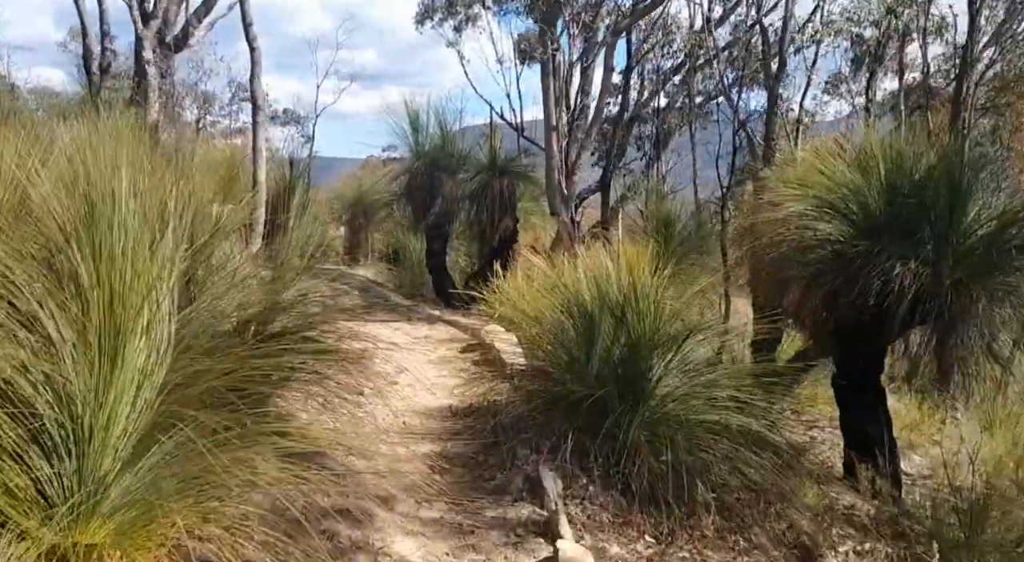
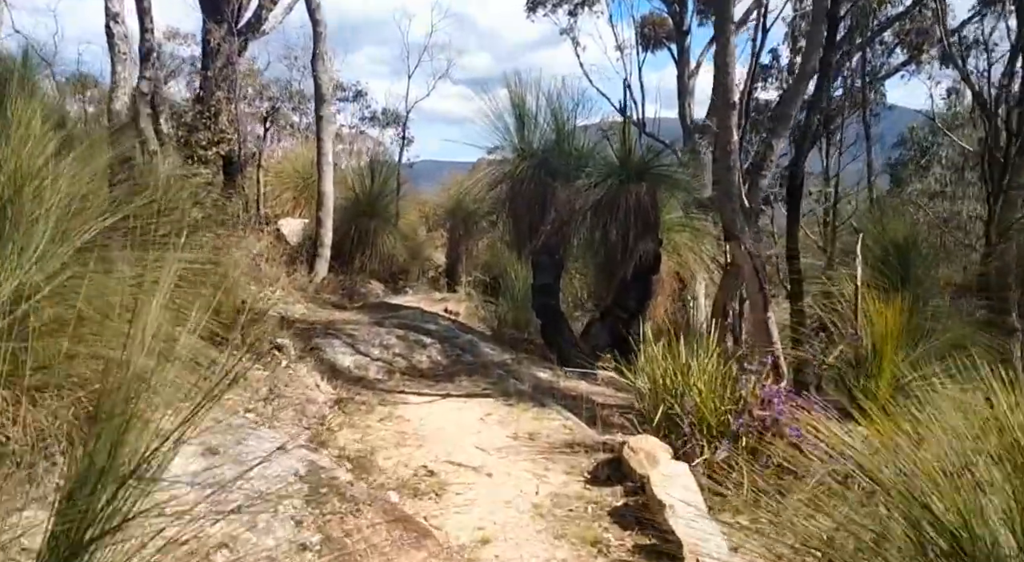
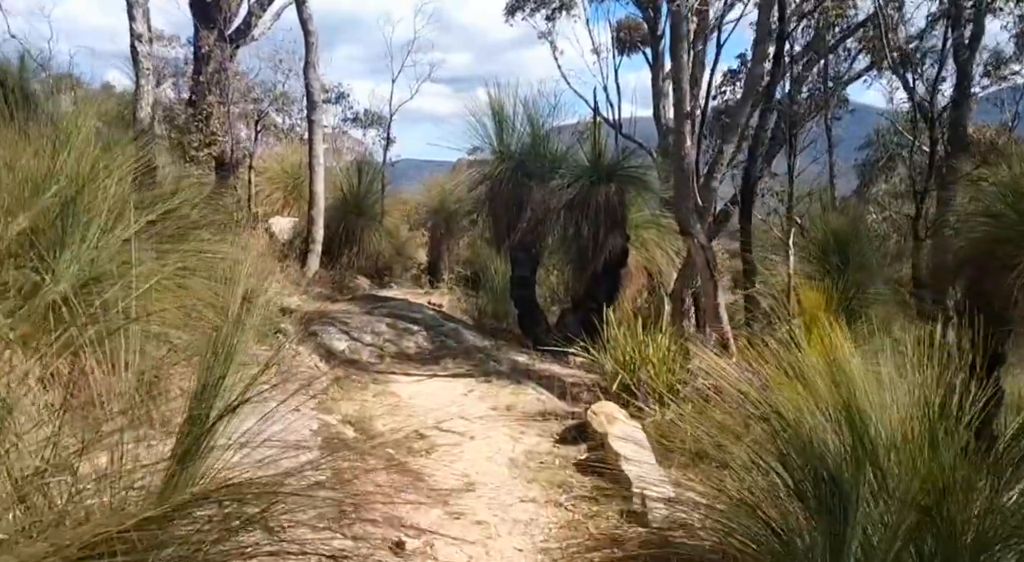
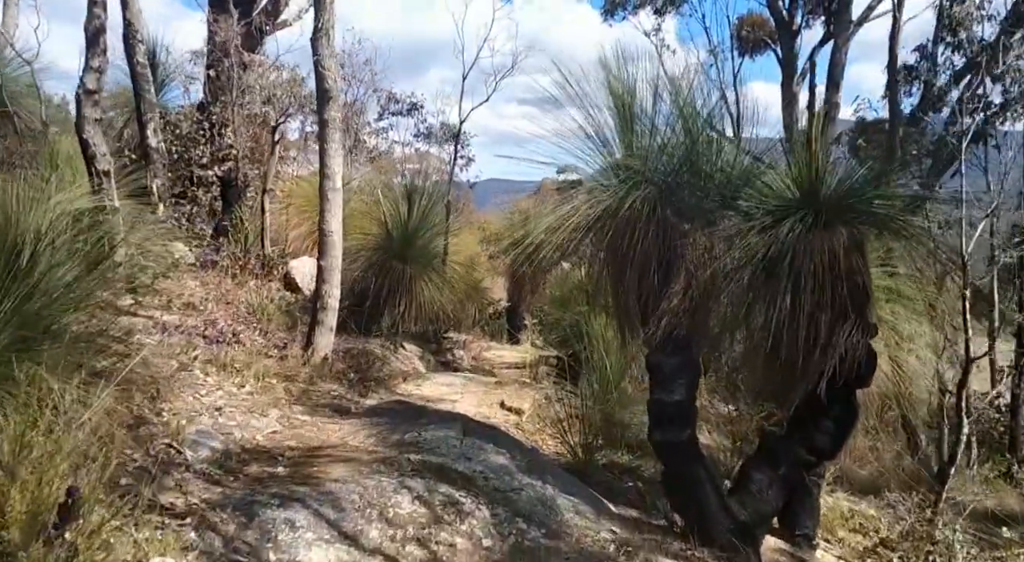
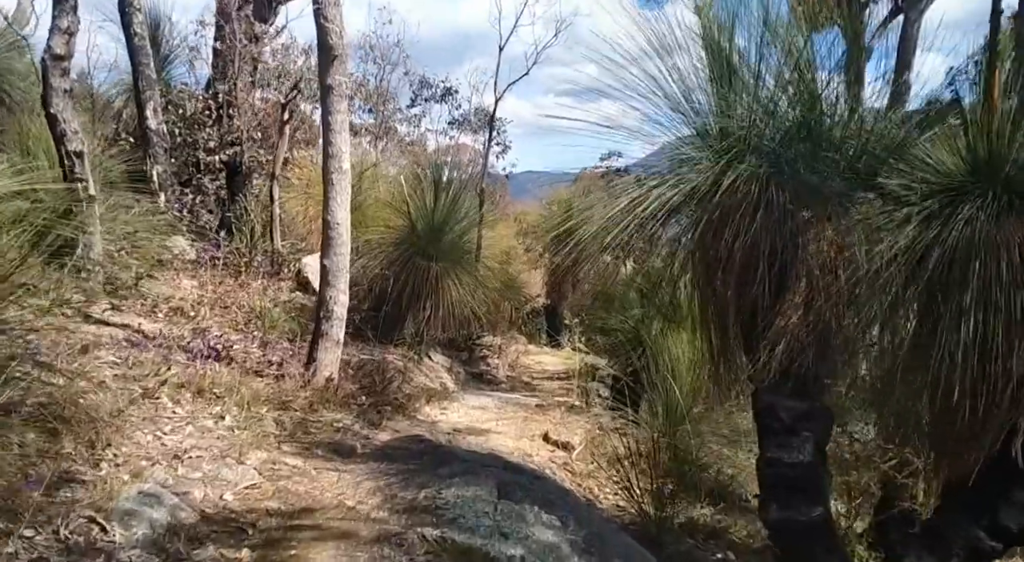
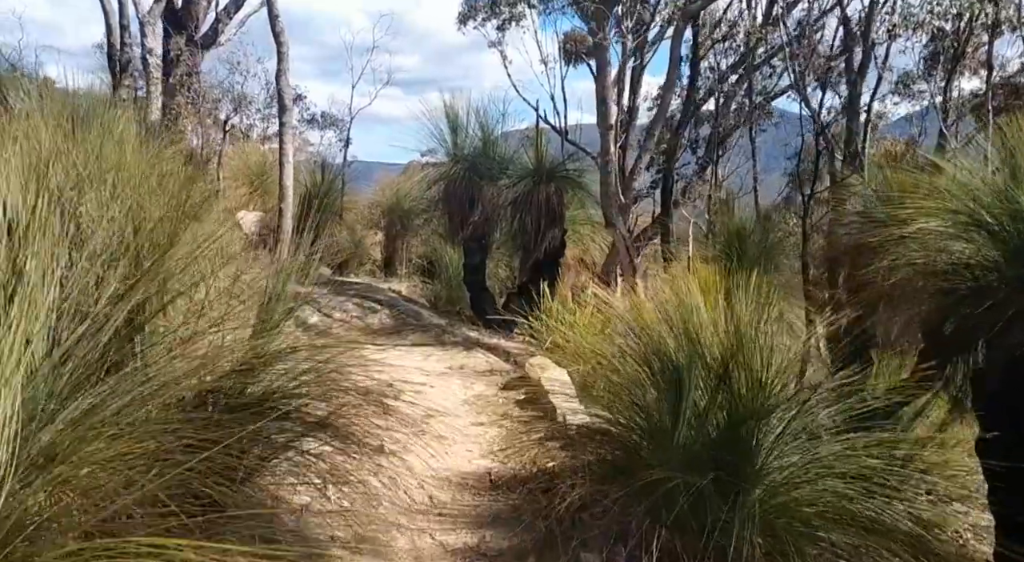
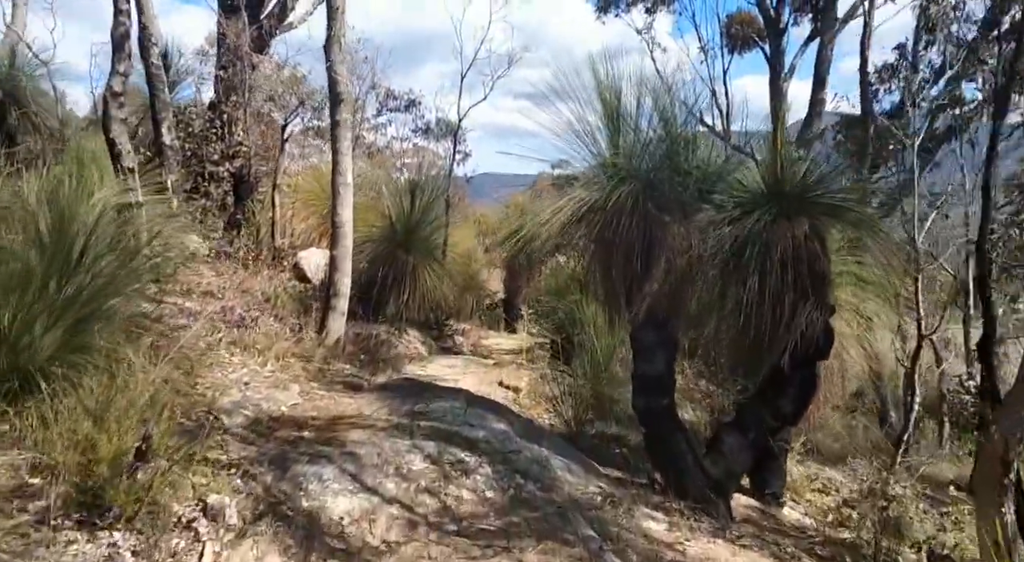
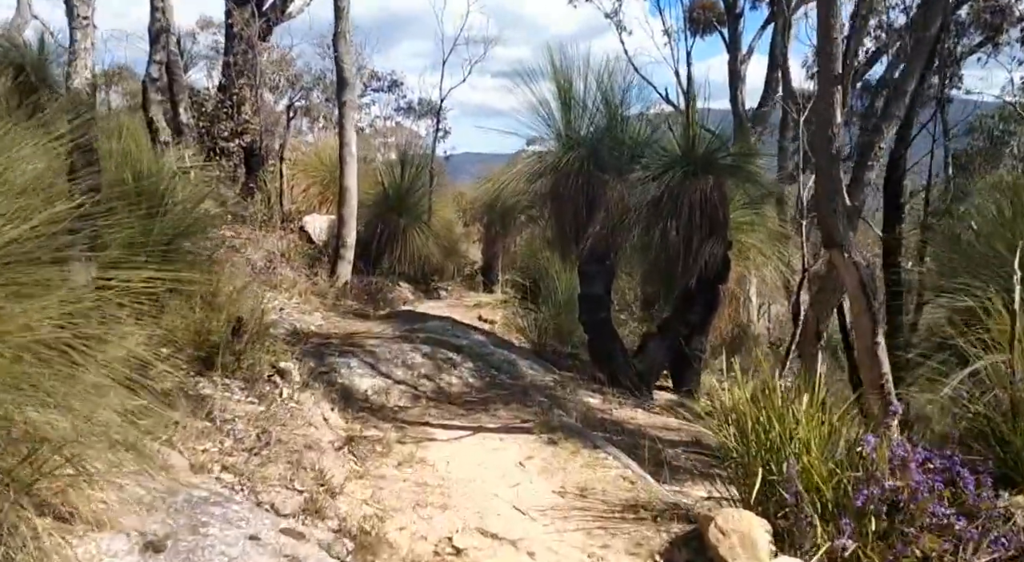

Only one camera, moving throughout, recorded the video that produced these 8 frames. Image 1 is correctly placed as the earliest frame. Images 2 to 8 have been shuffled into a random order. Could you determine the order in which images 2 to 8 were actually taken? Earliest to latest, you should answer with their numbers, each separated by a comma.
6, 3, 2, 8, 7, 4, 5
